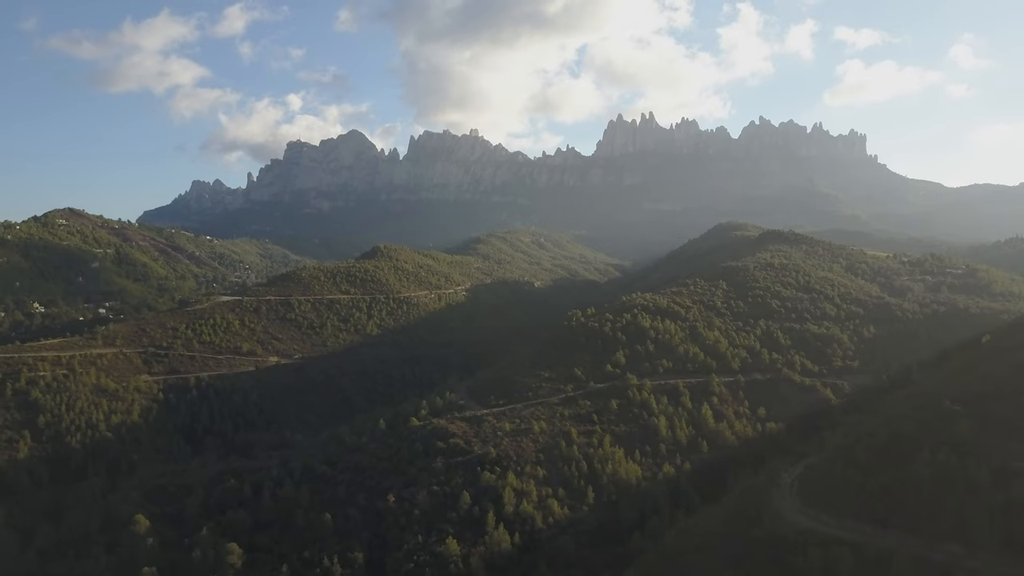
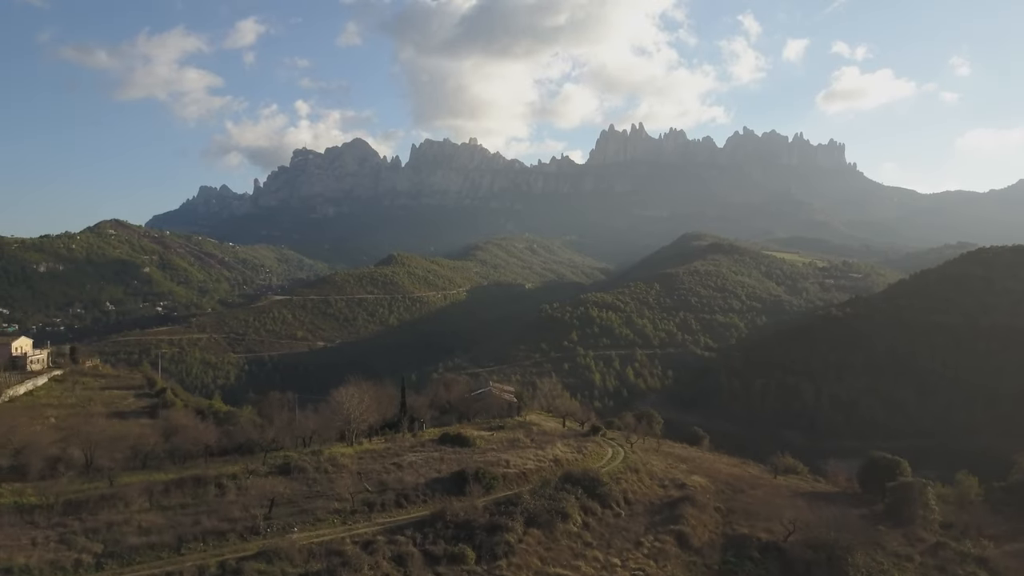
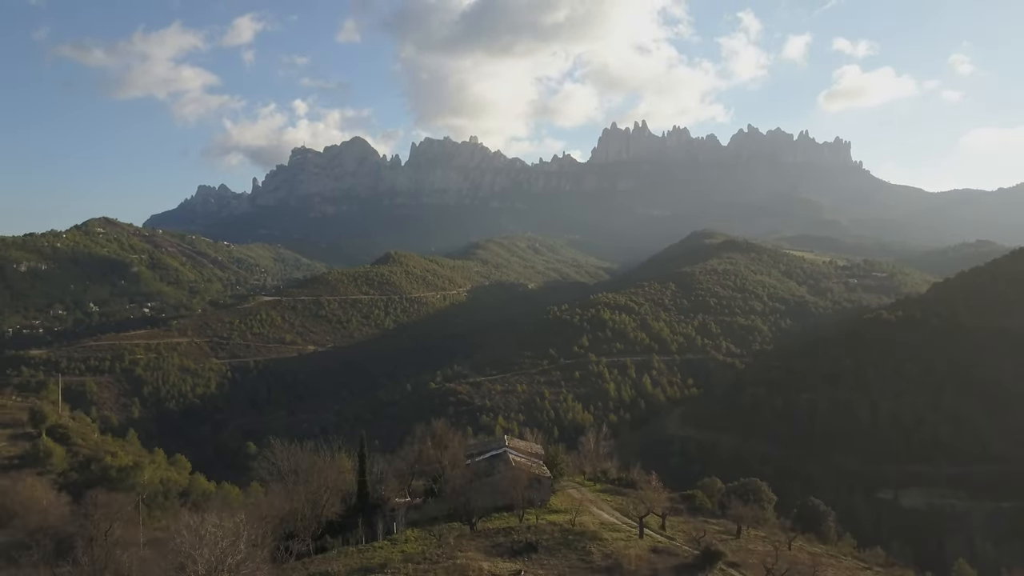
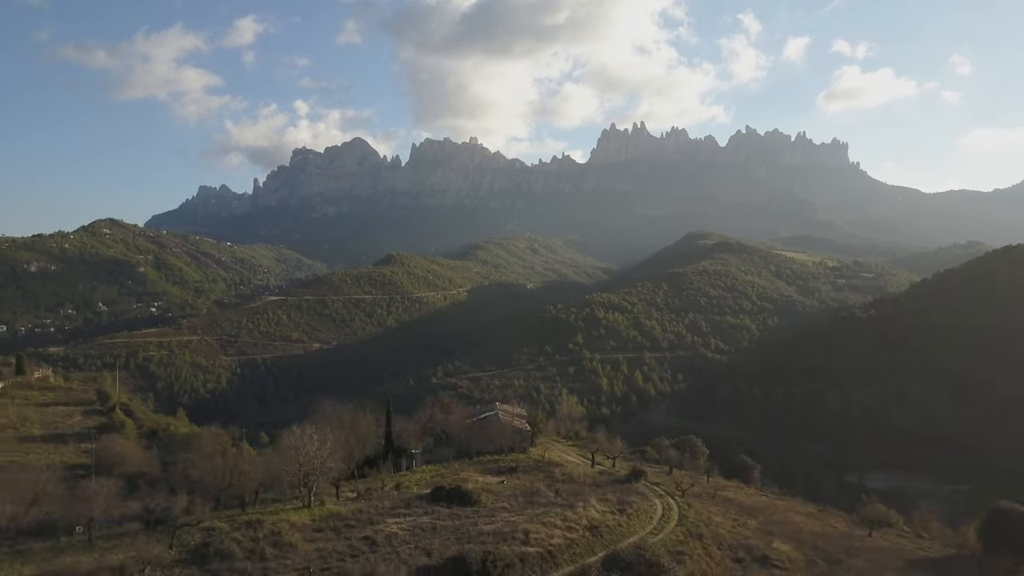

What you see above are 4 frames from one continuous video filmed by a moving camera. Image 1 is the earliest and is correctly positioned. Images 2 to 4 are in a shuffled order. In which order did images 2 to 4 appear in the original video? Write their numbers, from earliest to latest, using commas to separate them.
3, 4, 2
